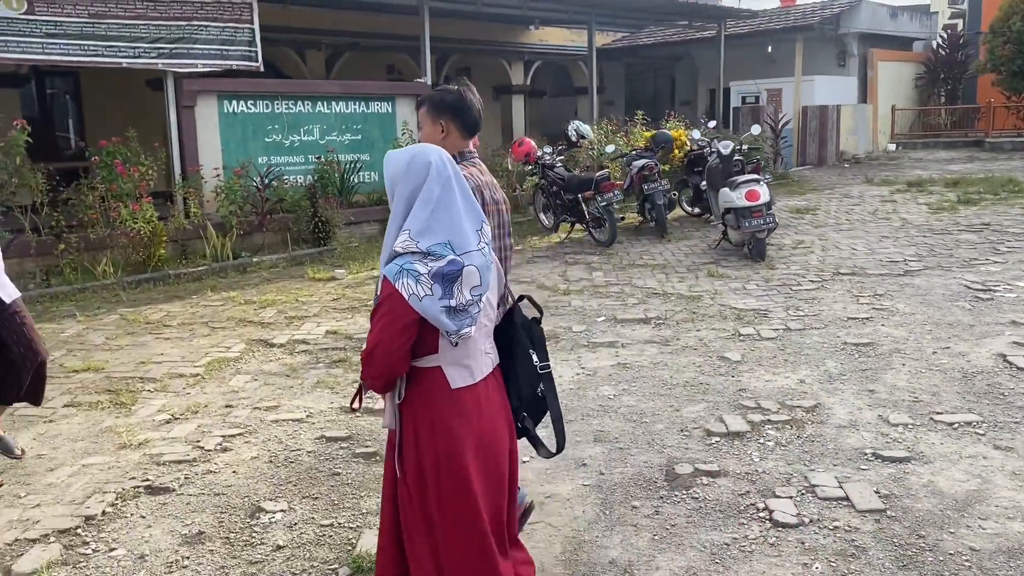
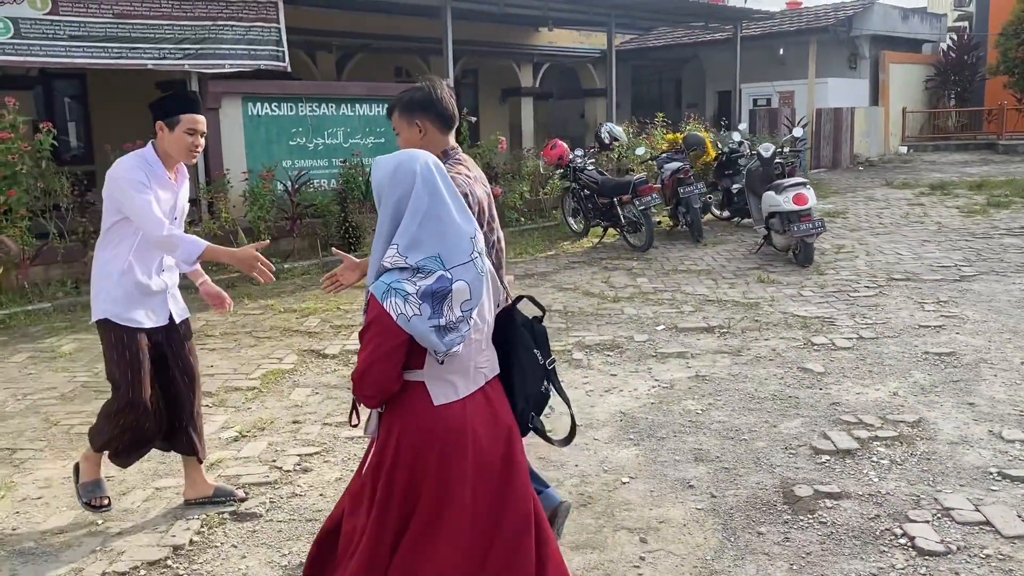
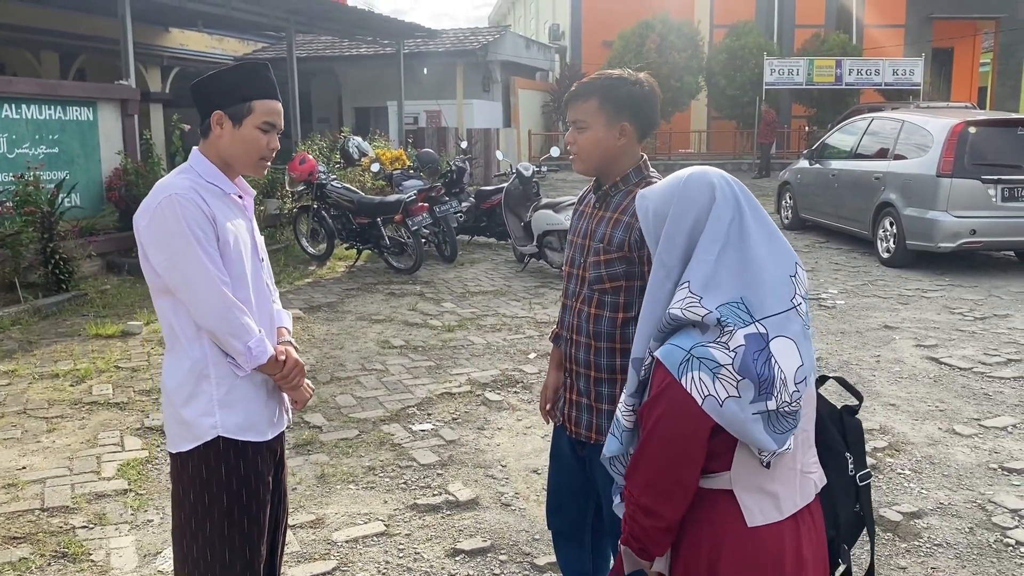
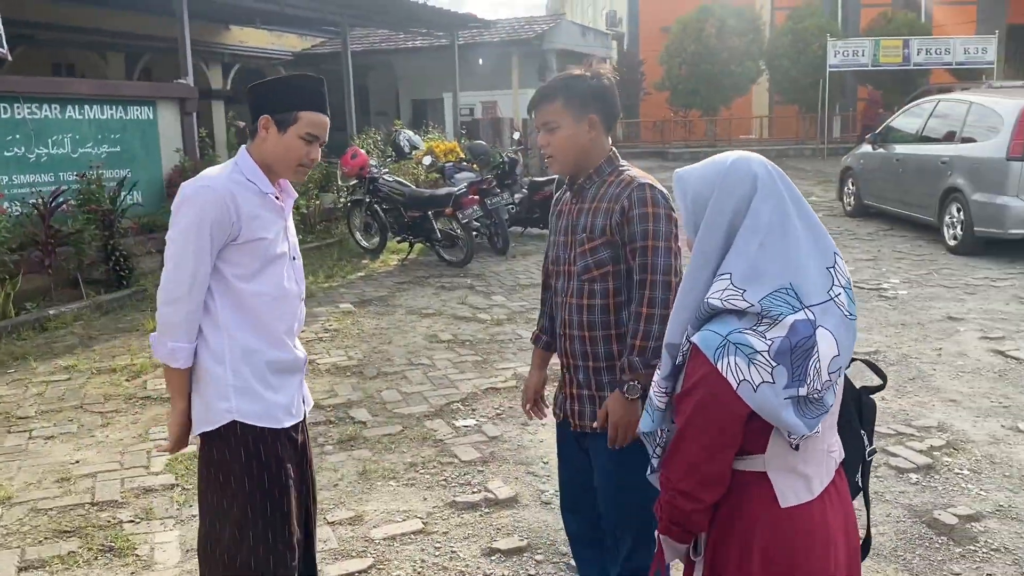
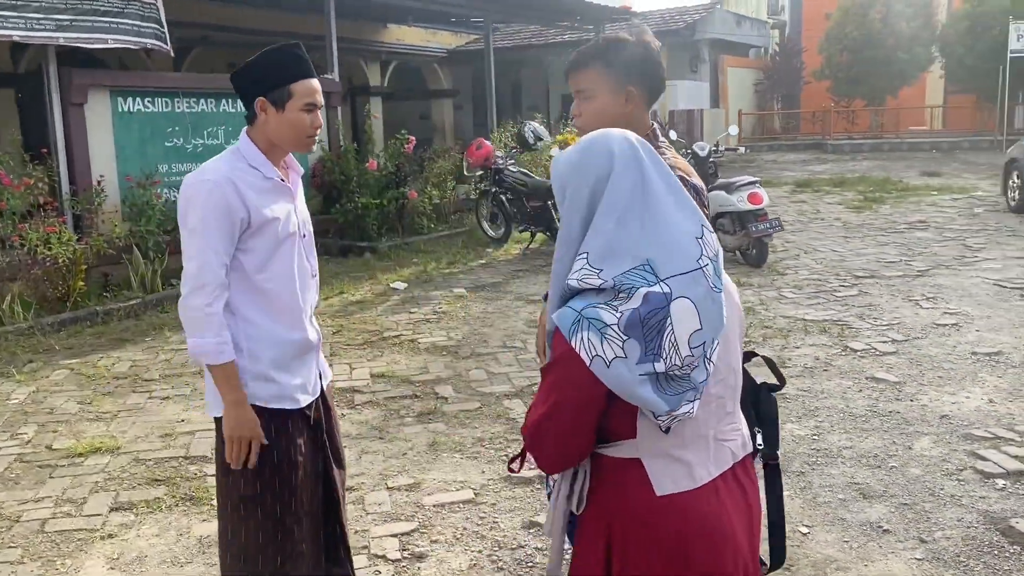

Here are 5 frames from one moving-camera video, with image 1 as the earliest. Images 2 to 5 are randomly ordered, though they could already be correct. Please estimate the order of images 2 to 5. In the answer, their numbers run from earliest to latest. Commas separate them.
2, 5, 4, 3
